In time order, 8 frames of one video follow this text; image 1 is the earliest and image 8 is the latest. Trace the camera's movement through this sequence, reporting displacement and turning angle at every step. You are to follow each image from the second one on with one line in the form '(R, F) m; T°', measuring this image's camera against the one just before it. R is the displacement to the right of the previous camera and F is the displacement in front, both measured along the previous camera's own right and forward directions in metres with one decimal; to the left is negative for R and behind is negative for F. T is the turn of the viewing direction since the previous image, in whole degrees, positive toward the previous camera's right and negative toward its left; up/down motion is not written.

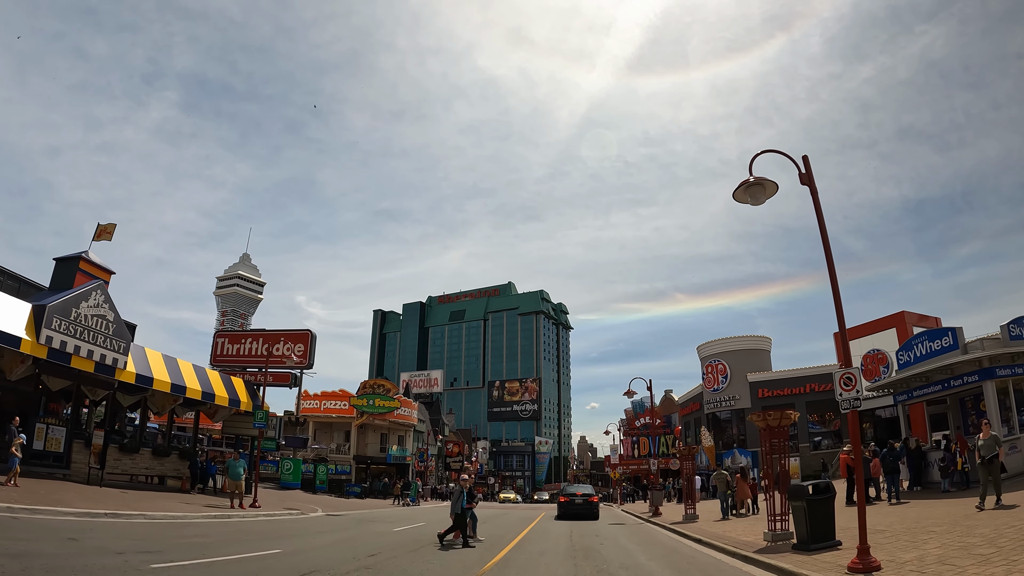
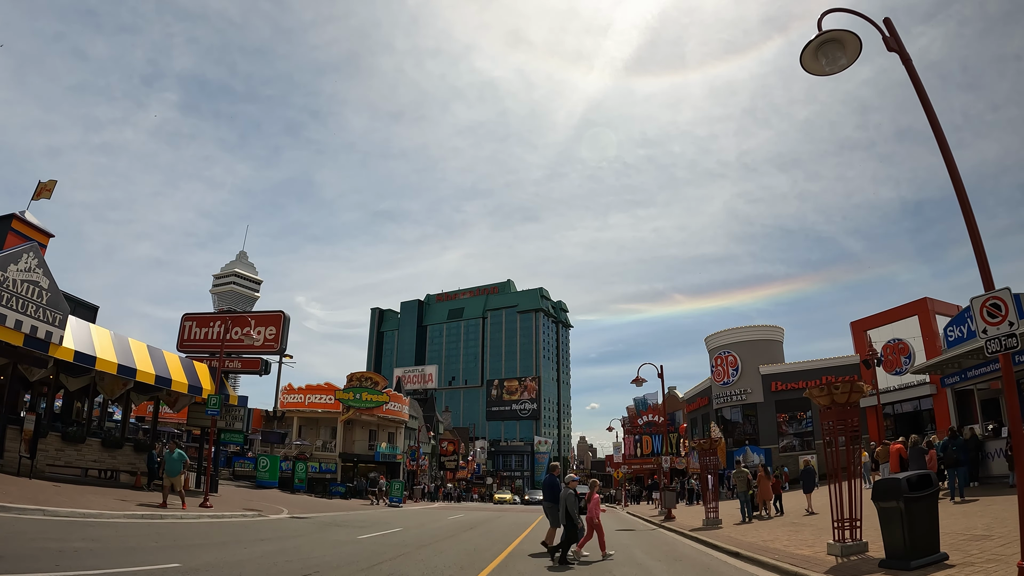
(+0.2, +2.9) m; 0°
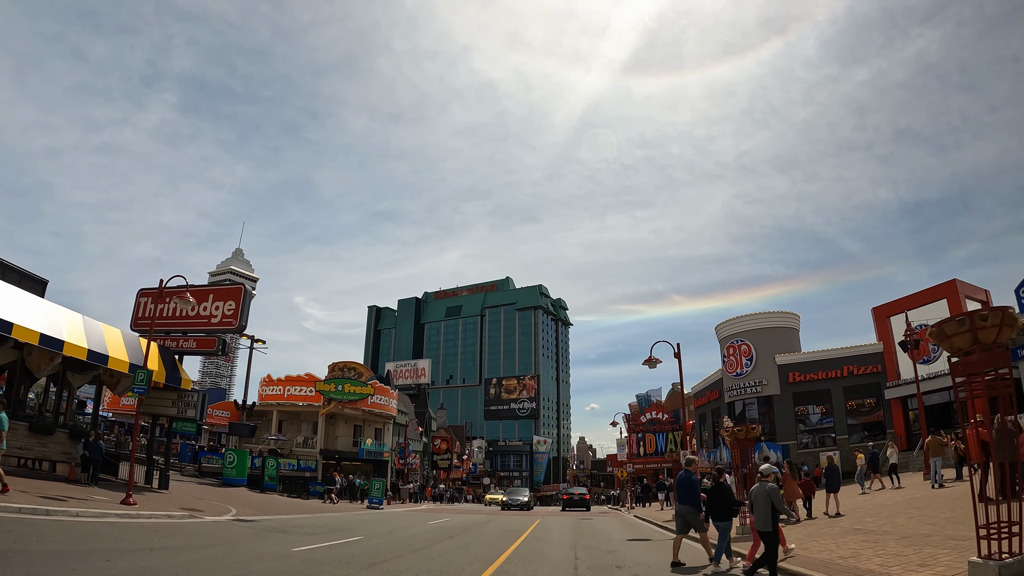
(+0.2, +3.3) m; 0°
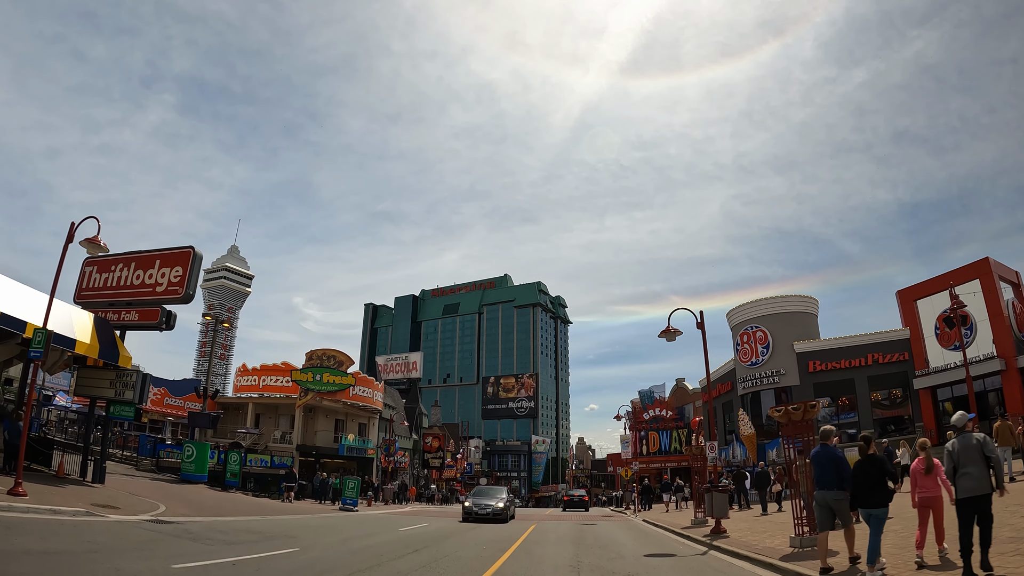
(+0.3, +3.3) m; 0°
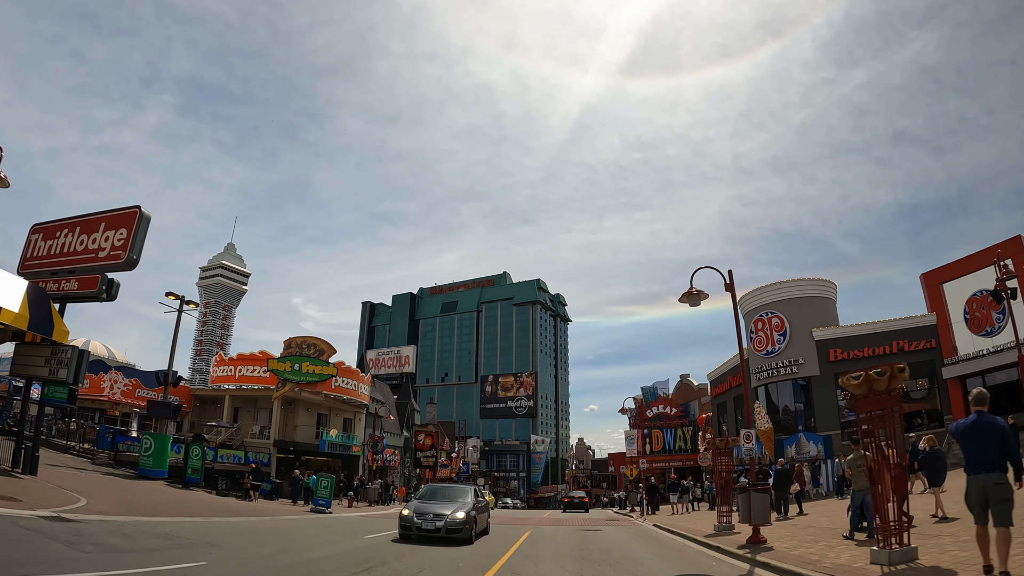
(+0.2, +2.8) m; 0°
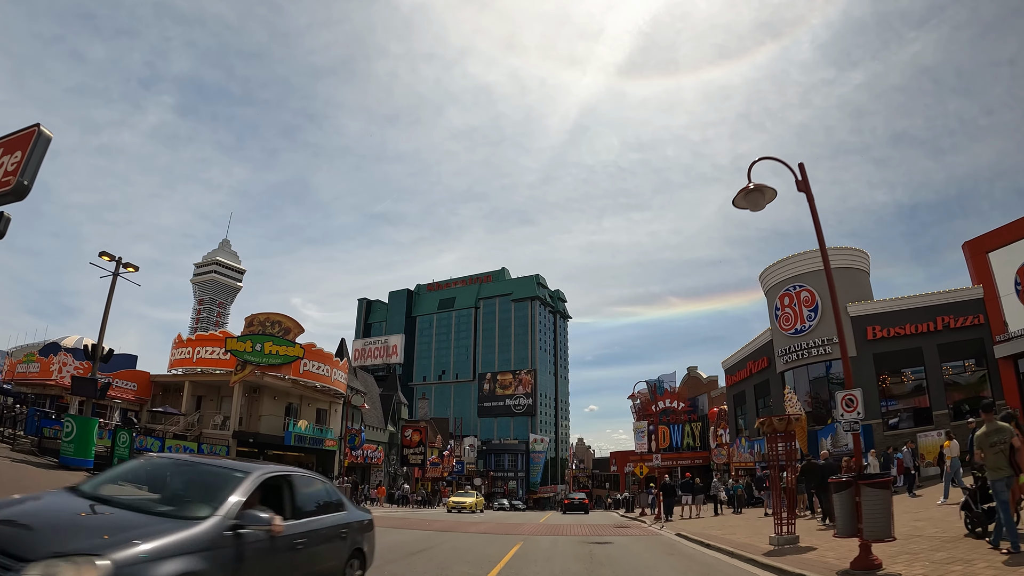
(+0.3, +4.1) m; 0°
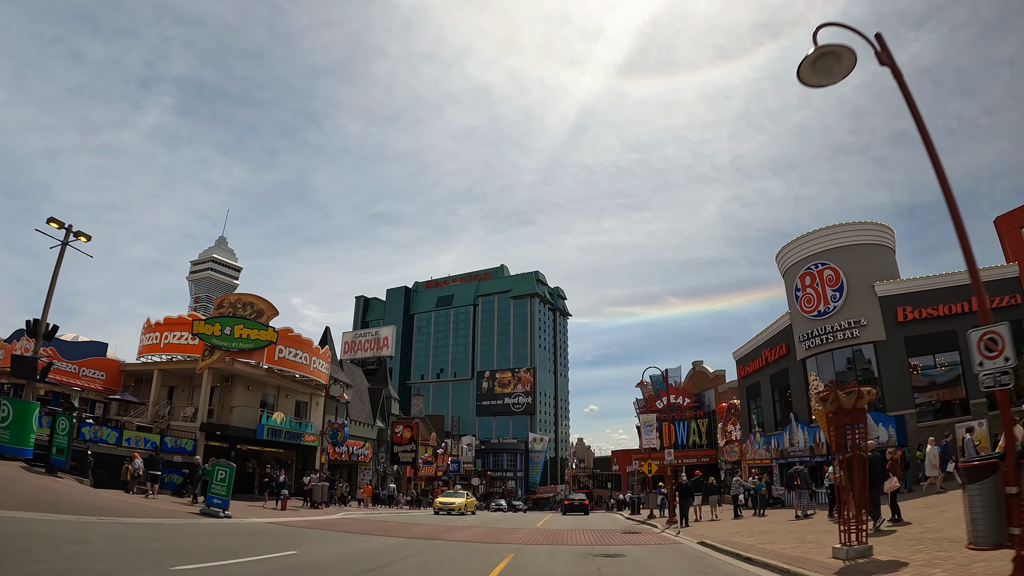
(+0.2, +2.7) m; 0°
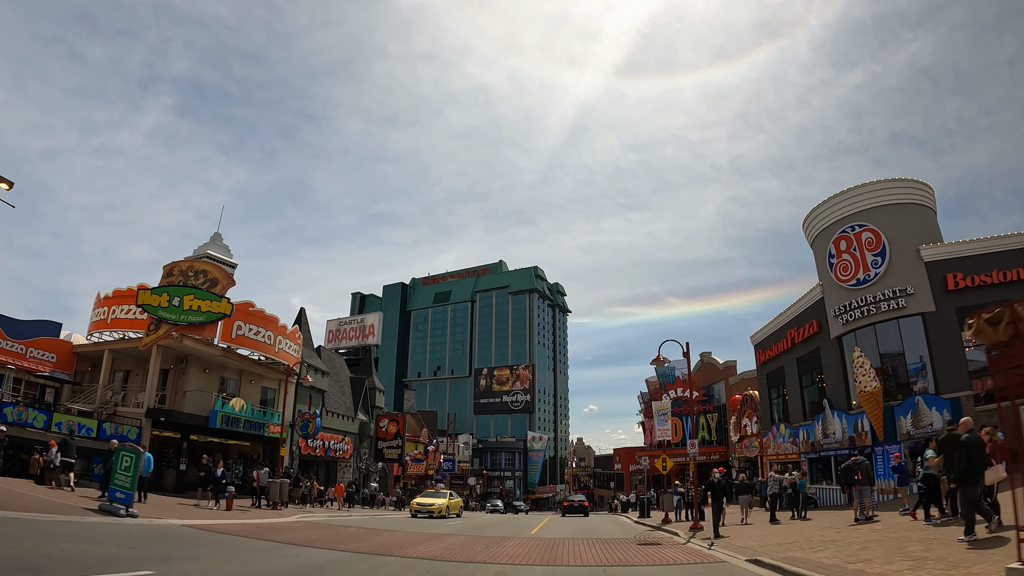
(+0.3, +3.6) m; 0°
